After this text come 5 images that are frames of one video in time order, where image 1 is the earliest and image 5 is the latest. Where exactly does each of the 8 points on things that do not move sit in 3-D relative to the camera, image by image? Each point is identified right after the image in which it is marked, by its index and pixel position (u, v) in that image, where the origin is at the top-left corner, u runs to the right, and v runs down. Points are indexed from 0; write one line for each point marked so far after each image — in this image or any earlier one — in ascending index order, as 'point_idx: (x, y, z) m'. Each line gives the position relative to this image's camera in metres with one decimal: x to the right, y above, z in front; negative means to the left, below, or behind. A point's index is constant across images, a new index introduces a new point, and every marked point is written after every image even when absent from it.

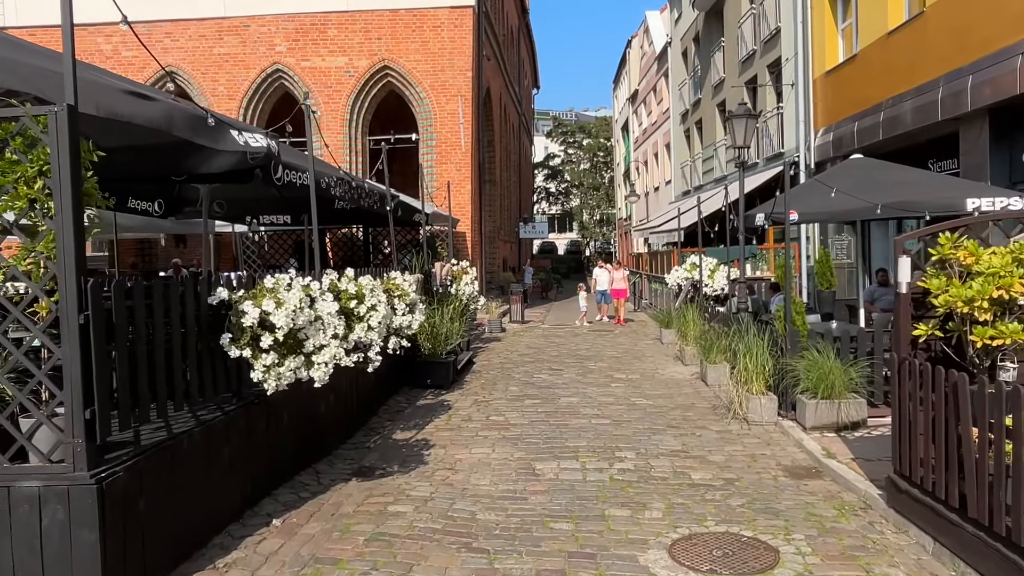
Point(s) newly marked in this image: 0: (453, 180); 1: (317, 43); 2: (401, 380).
0: (-1.4, +2.5, +16.8) m
1: (-4.6, +5.8, +17.0) m
2: (-1.3, -1.1, +8.3) m
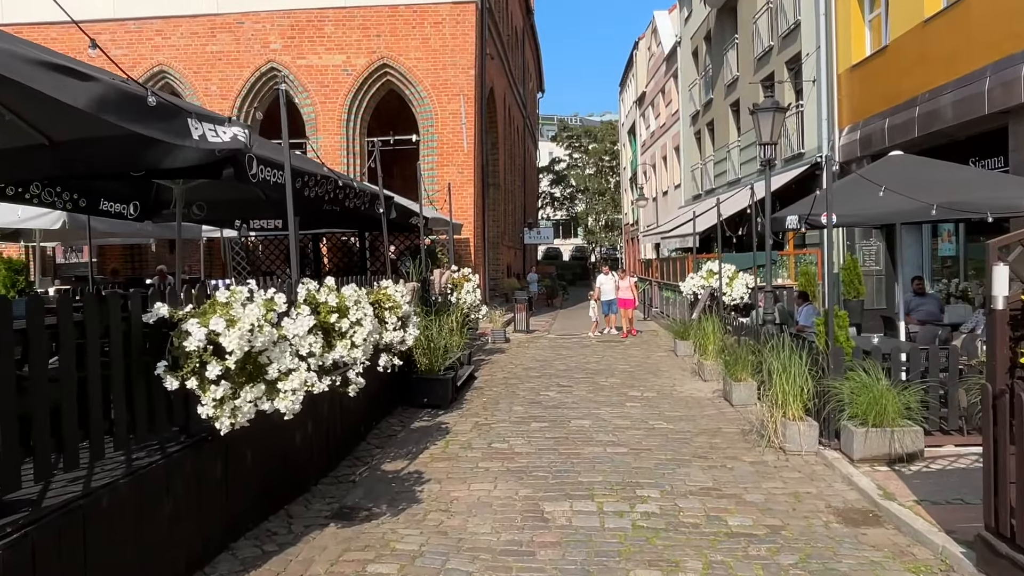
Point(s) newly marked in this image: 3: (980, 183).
0: (-1.3, +2.4, +16.1) m
1: (-4.5, +5.6, +16.3) m
2: (-1.3, -1.2, +7.5) m
3: (+3.9, +0.9, +5.9) m
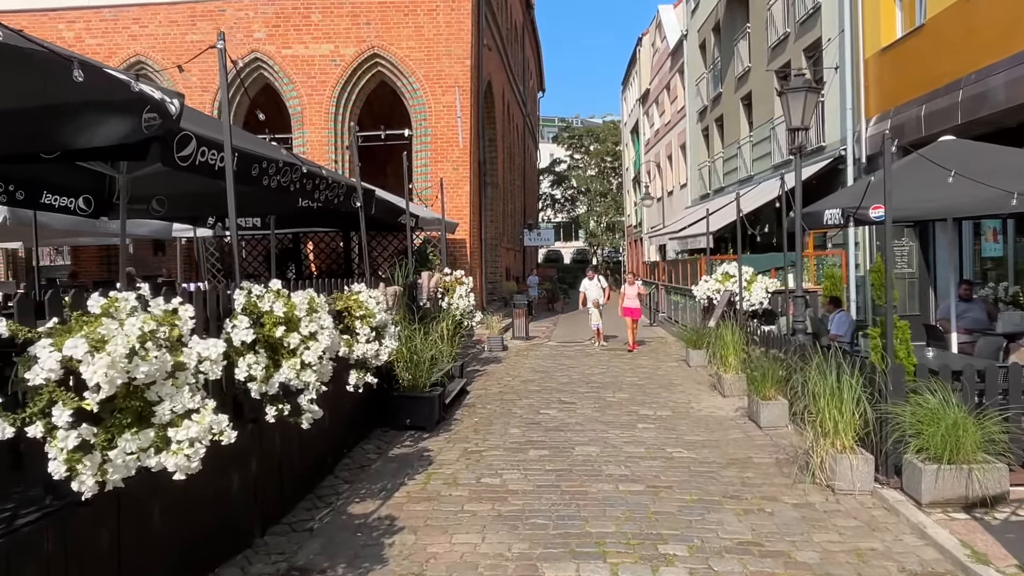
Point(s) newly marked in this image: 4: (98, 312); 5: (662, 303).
0: (-1.3, +2.3, +15.1) m
1: (-4.6, +5.6, +15.3) m
2: (-1.3, -1.2, +6.6) m
3: (+3.9, +0.8, +5.0) m
4: (-1.4, -0.1, +2.5) m
5: (+3.5, -0.3, +16.5) m
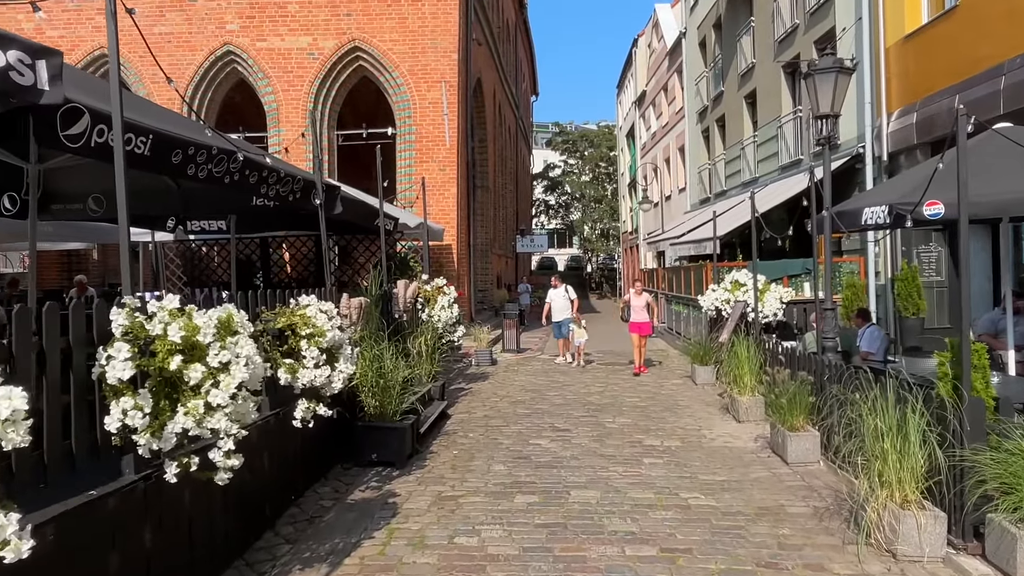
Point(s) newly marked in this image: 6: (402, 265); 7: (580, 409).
0: (-1.5, +2.1, +14.1) m
1: (-4.8, +5.4, +14.3) m
2: (-1.4, -1.3, +5.5) m
3: (+3.7, +0.8, +4.0) m
4: (-1.5, -0.1, +1.5) m
5: (+3.3, -0.5, +15.5) m
6: (-1.7, +0.4, +11.1) m
7: (+0.8, -1.4, +8.0) m
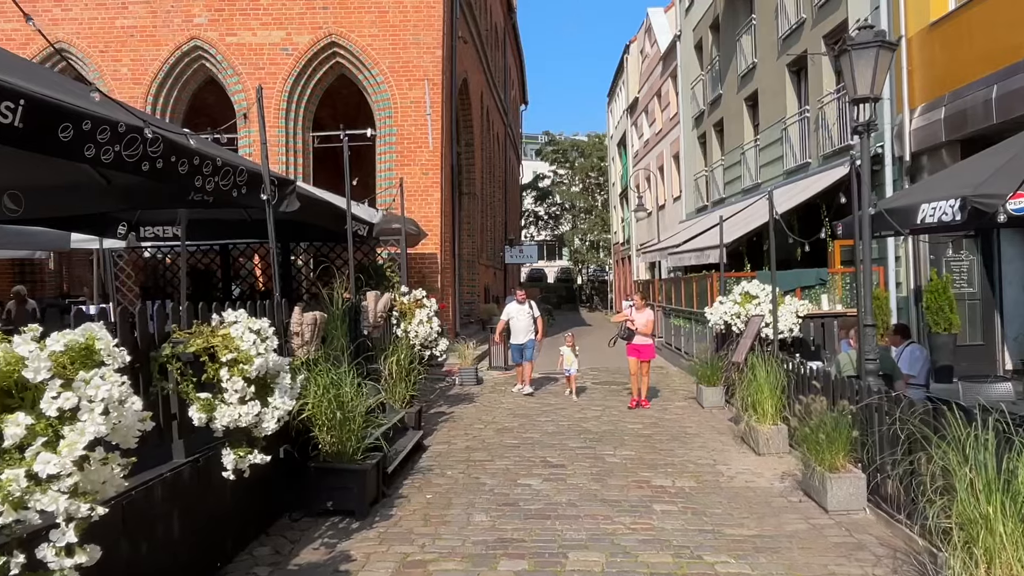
0: (-1.8, +1.9, +13.2) m
1: (-5.0, +5.2, +13.4) m
2: (-1.5, -1.4, +4.5) m
3: (+3.7, +0.7, +3.1) m
4: (-1.6, -0.1, +0.5) m
5: (+3.0, -0.8, +14.6) m
6: (-1.9, +0.2, +10.1) m
7: (+0.6, -1.5, +7.1) m
